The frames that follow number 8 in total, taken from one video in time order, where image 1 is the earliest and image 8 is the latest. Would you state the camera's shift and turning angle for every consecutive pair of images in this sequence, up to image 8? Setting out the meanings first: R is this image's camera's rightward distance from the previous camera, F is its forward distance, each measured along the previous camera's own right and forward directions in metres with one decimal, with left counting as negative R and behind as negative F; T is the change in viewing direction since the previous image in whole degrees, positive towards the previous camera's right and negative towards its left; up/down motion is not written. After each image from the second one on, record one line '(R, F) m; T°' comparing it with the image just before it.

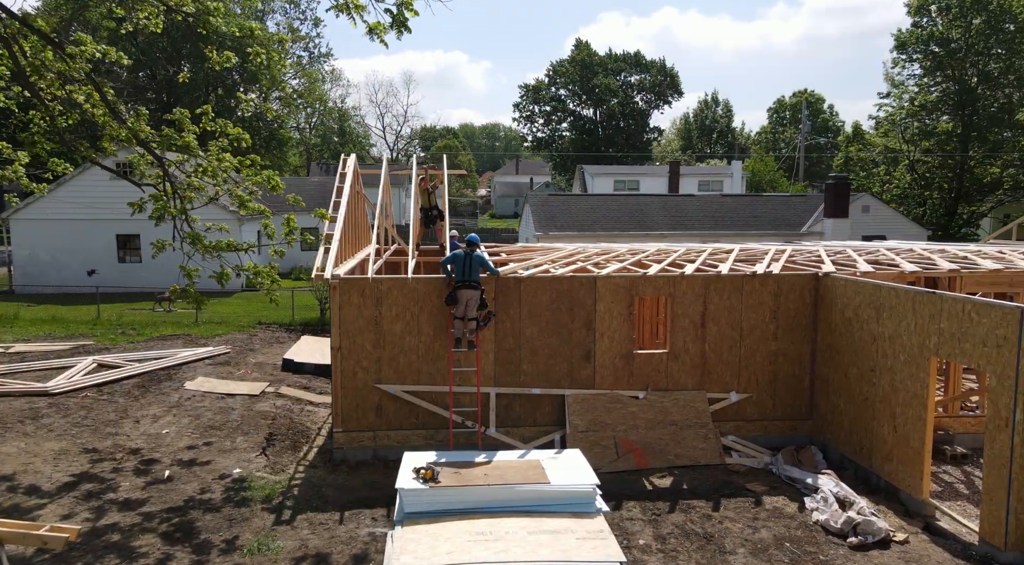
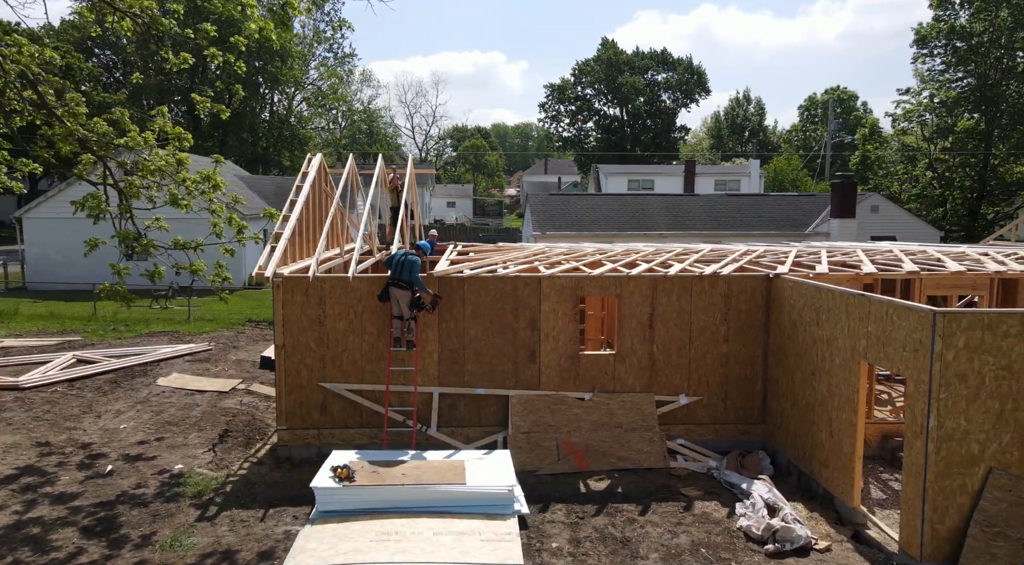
(+1.1, +0.1) m; -2°
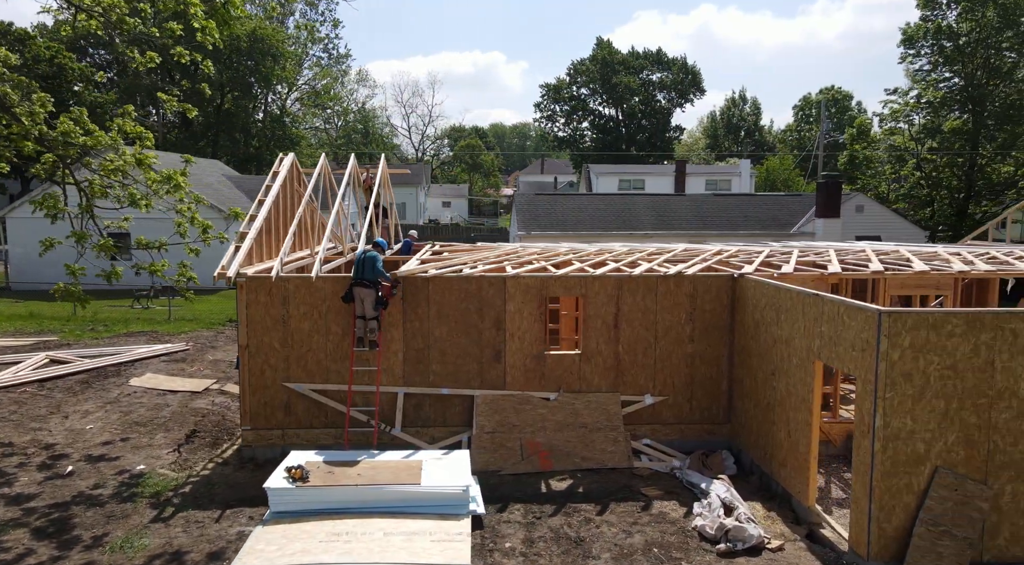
(+0.4, 0.0) m; 0°
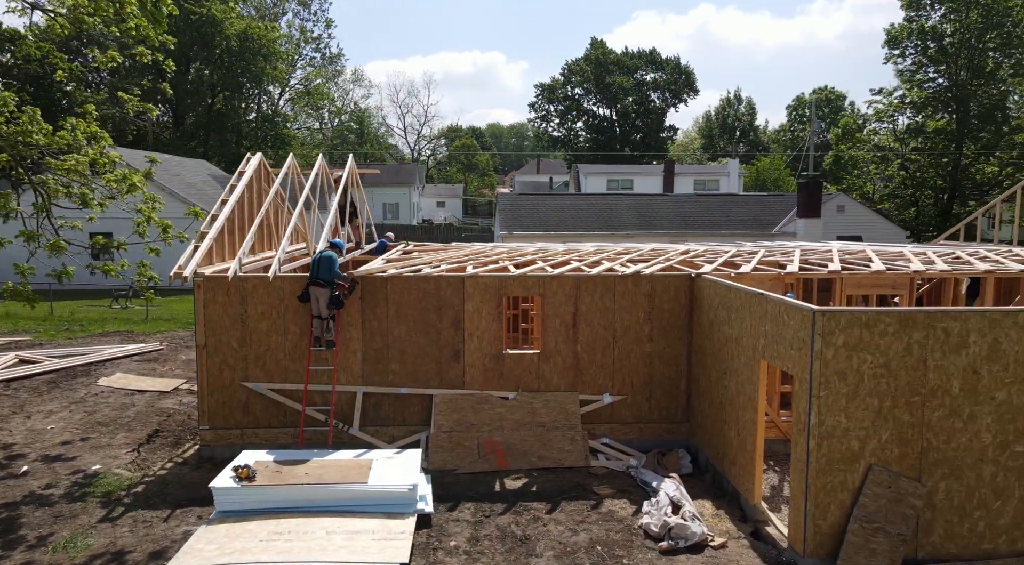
(+0.5, 0.0) m; 0°
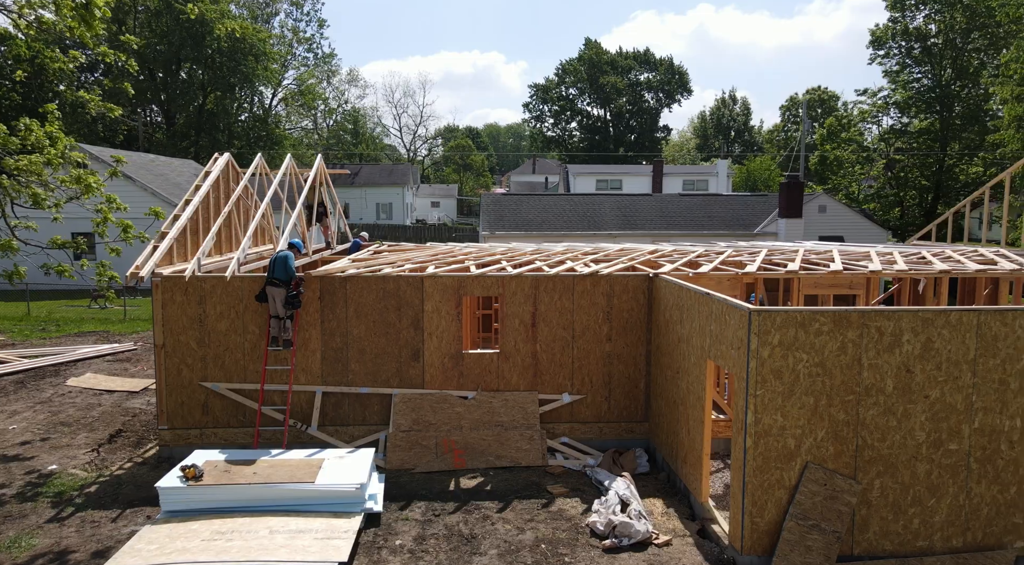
(+0.5, 0.0) m; 0°
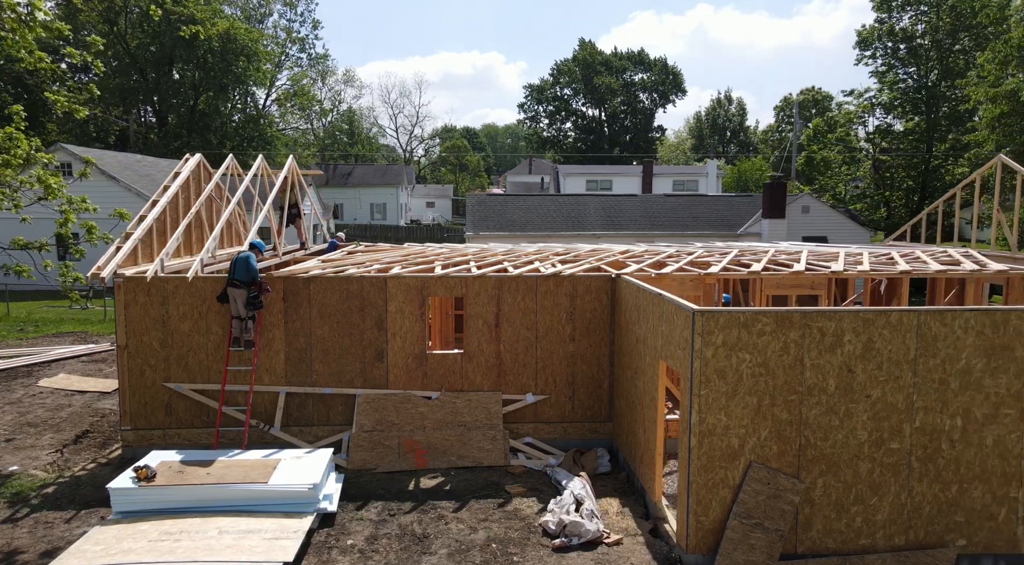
(+0.4, 0.0) m; 0°
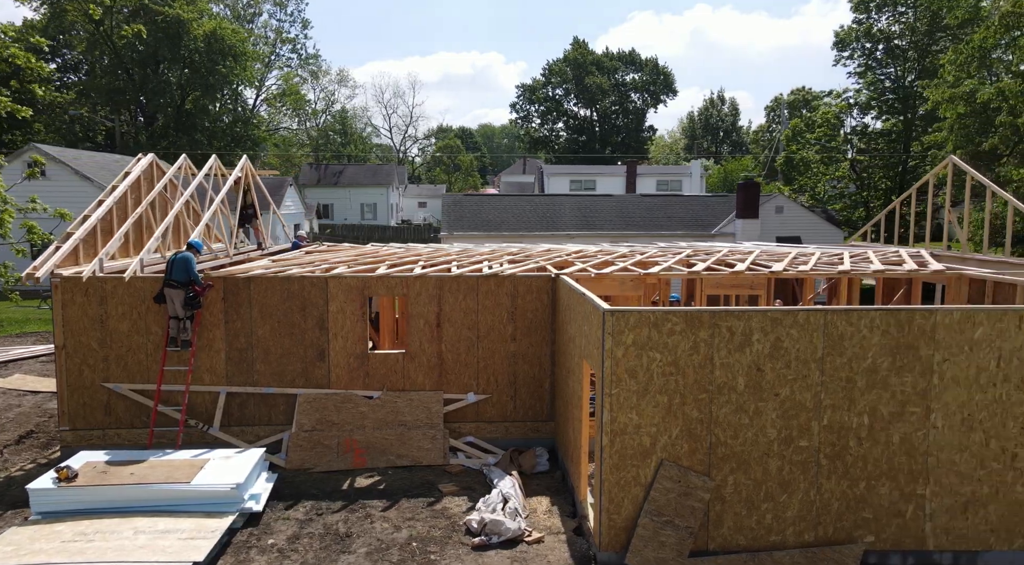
(+0.7, 0.0) m; +1°
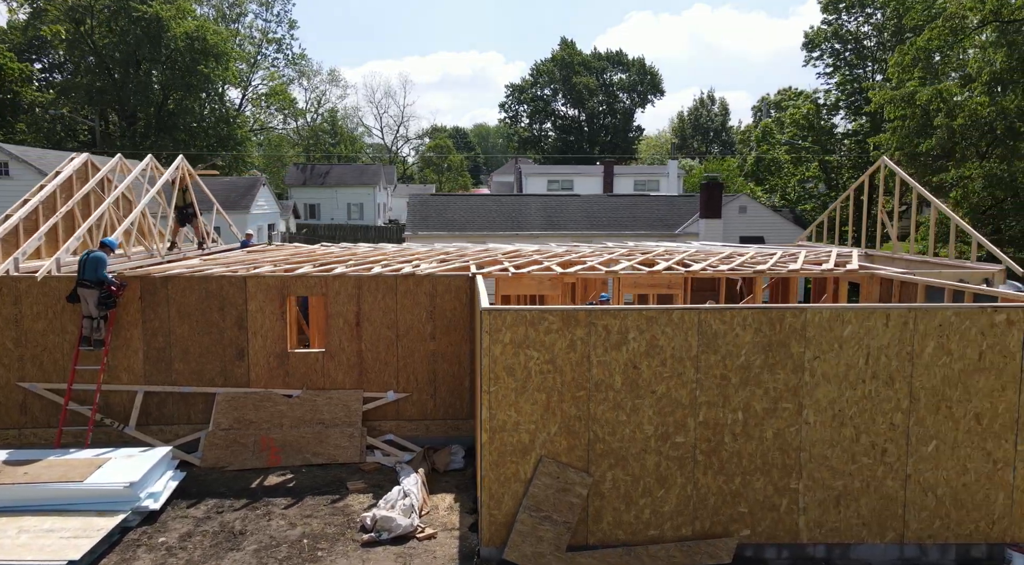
(+1.0, -0.1) m; +1°
